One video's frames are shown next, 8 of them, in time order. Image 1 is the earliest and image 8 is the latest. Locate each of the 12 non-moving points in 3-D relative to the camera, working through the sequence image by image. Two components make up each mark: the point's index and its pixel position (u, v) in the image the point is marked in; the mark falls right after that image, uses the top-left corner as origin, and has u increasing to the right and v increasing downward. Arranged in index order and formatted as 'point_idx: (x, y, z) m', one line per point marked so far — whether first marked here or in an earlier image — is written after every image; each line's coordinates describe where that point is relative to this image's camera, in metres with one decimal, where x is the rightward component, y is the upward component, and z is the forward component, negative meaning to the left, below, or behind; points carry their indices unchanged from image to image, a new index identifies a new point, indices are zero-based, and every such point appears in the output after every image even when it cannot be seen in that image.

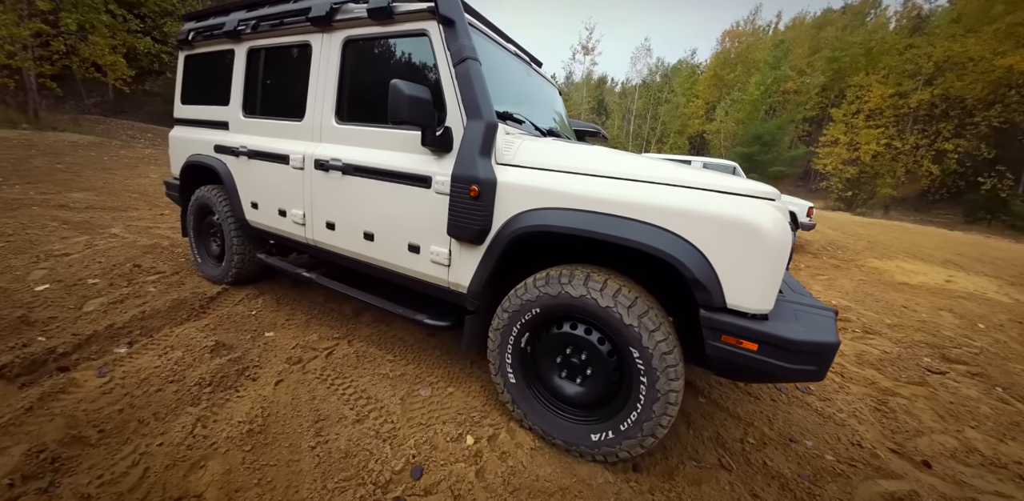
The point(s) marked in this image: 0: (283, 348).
0: (-1.5, -0.6, +2.5) m
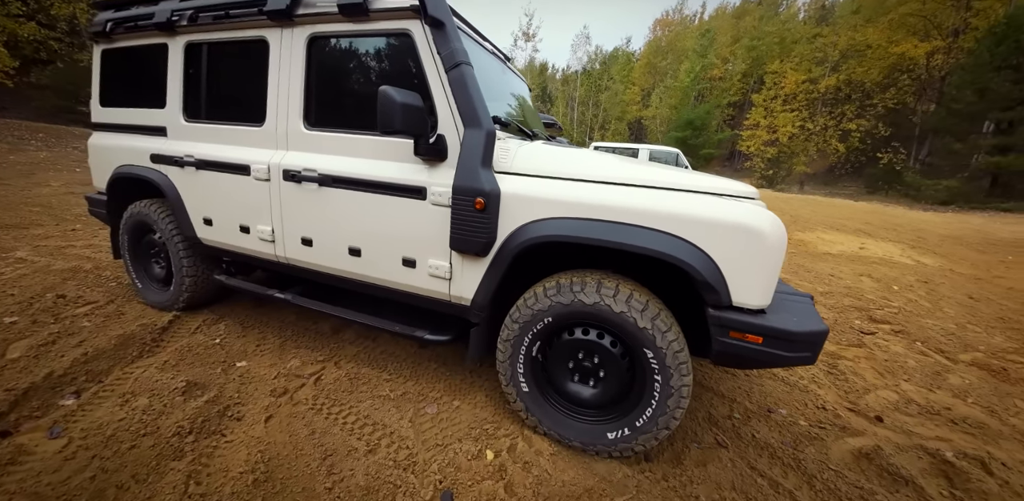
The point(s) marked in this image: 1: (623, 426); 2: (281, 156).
0: (-1.5, -0.8, +2.3) m
1: (+0.5, -0.8, +1.9) m
2: (-1.4, +0.6, +2.3) m
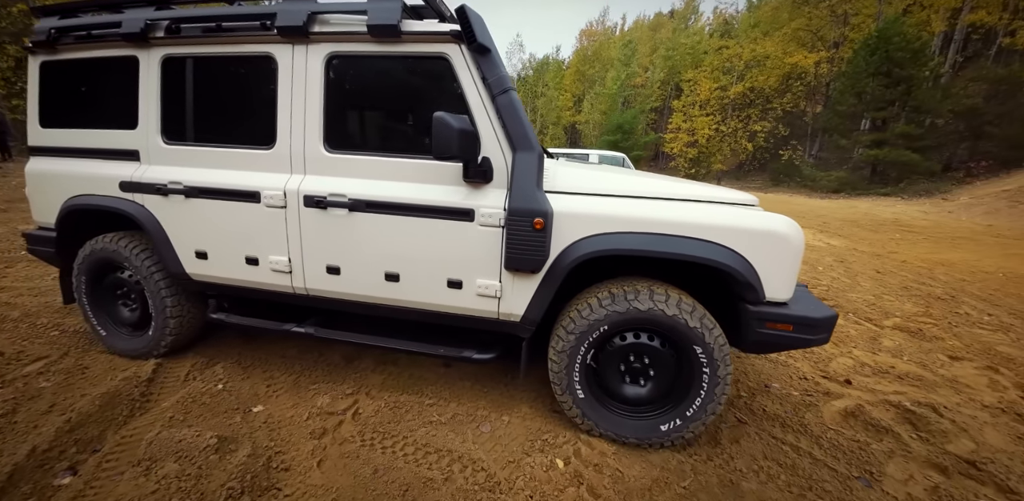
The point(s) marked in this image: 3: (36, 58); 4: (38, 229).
0: (-1.2, -0.9, +2.2) m
1: (+0.9, -0.9, +2.1) m
2: (-1.2, +0.4, +2.2) m
3: (-3.2, +1.3, +2.6) m
4: (-3.3, +0.1, +2.7) m
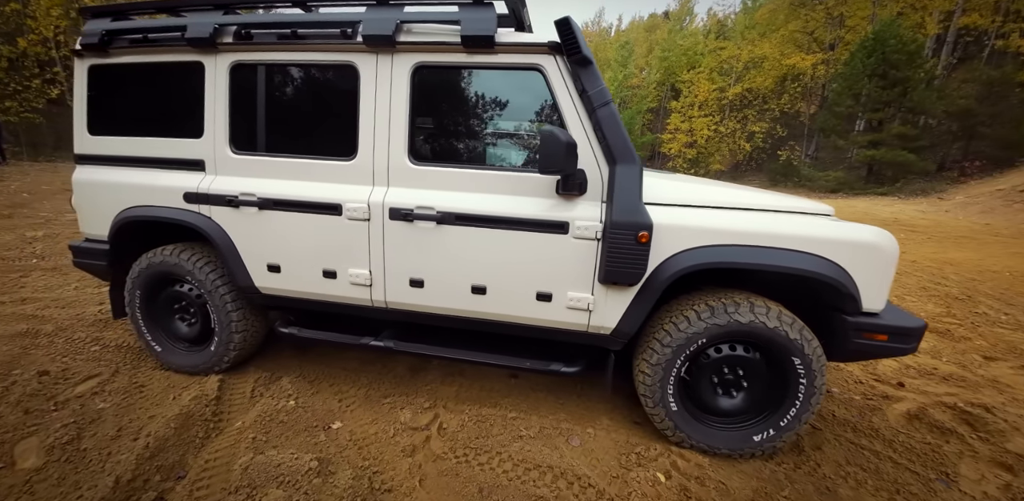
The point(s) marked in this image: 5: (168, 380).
0: (-0.7, -1.0, +2.1) m
1: (+1.4, -0.9, +2.1) m
2: (-0.7, +0.3, +2.2) m
3: (-2.7, +1.2, +2.5) m
4: (-2.9, +0.1, +2.6) m
5: (-2.2, -0.8, +2.5) m
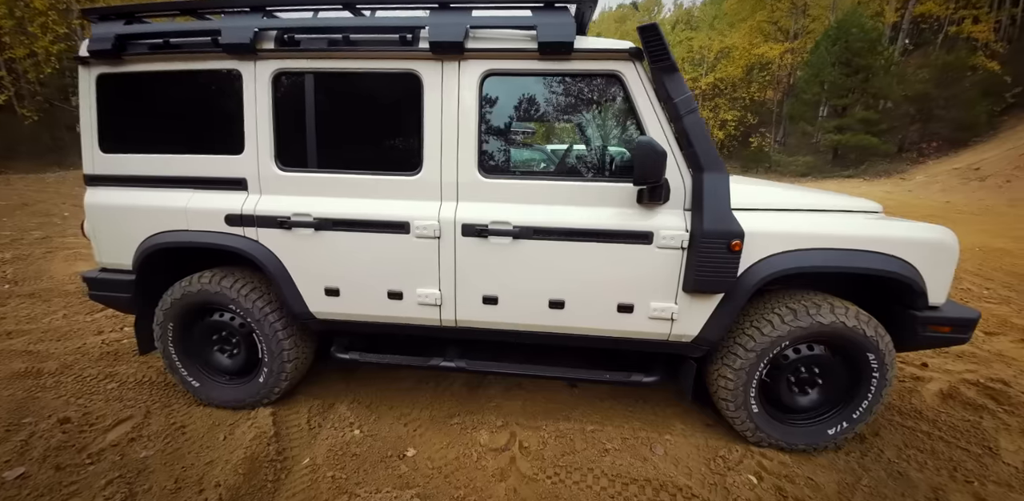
0: (-0.3, -1.1, +2.0) m
1: (+1.8, -0.9, +2.2) m
2: (-0.3, +0.2, +2.0) m
3: (-2.4, +1.0, +2.2) m
4: (-2.5, -0.1, +2.4) m
5: (-1.8, -1.0, +2.3) m
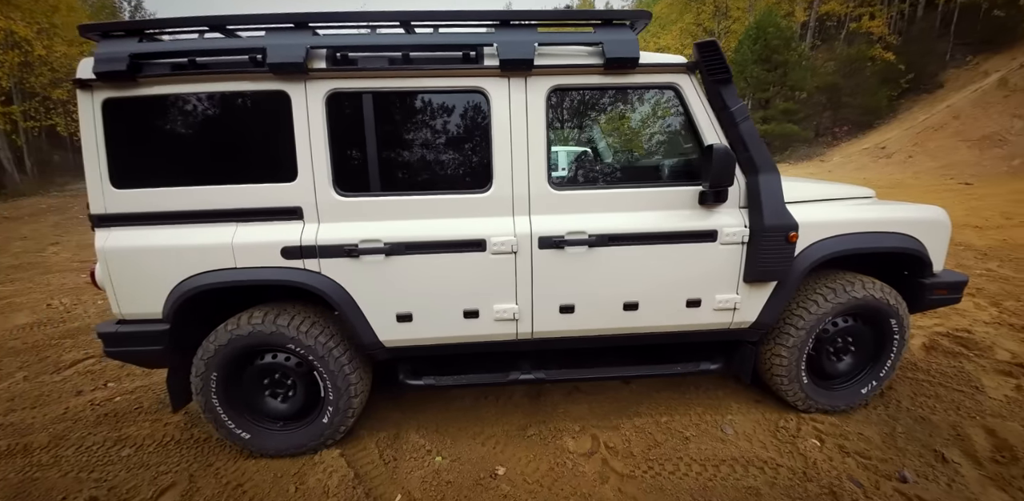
0: (+0.2, -1.2, +2.1) m
1: (+2.3, -0.8, +2.5) m
2: (+0.1, +0.1, +2.1) m
3: (-2.0, +0.8, +1.9) m
4: (-2.1, -0.4, +2.1) m
5: (-1.3, -1.2, +2.2) m
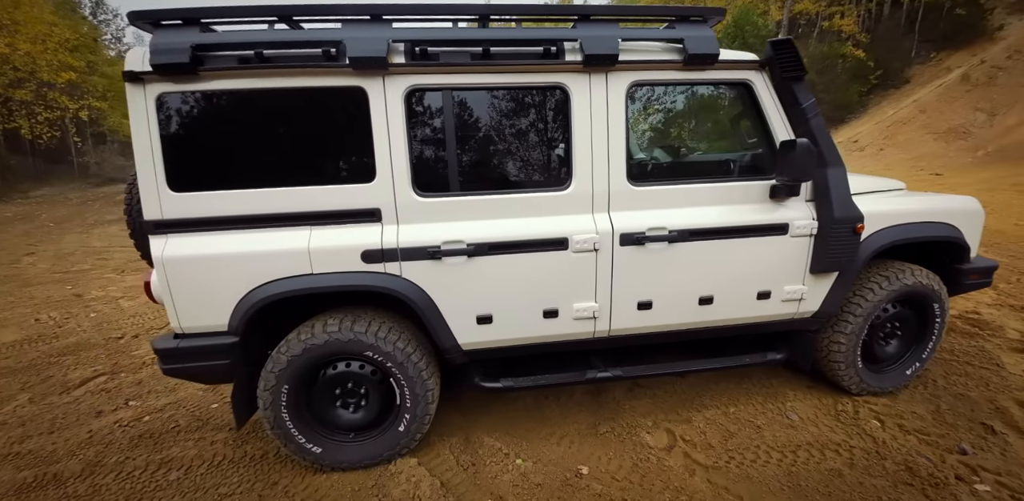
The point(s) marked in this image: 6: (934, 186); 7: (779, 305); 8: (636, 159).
0: (+0.7, -1.2, +2.1) m
1: (+2.7, -0.7, +2.6) m
2: (+0.5, +0.2, +2.0) m
3: (-1.6, +0.7, +1.8) m
4: (-1.6, -0.4, +1.9) m
5: (-0.9, -1.2, +2.1) m
6: (+9.5, +1.5, +8.7) m
7: (+1.6, -0.3, +2.3) m
8: (+0.7, +0.5, +2.1) m
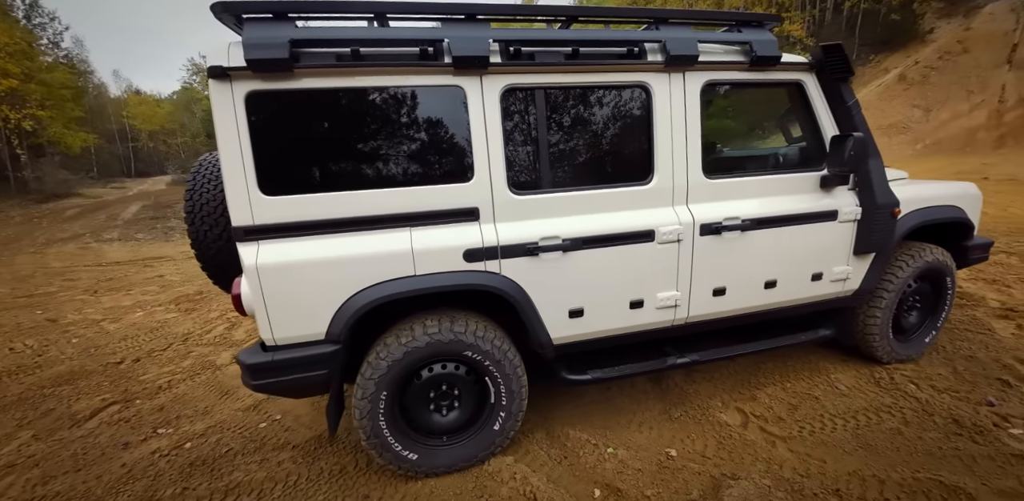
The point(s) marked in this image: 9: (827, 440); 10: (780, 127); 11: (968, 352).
0: (+1.2, -1.1, +2.2) m
1: (+3.1, -0.6, +2.9) m
2: (+1.0, +0.2, +2.1) m
3: (-1.2, +0.7, +1.7) m
4: (-1.1, -0.5, +1.8) m
5: (-0.3, -1.2, +2.0) m
6: (+9.2, +1.9, +9.7) m
7: (+2.0, -0.2, +2.5) m
8: (+1.1, +0.5, +2.2) m
9: (+1.8, -1.1, +2.2) m
10: (+1.7, +0.8, +2.4) m
11: (+3.5, -0.8, +3.0) m
